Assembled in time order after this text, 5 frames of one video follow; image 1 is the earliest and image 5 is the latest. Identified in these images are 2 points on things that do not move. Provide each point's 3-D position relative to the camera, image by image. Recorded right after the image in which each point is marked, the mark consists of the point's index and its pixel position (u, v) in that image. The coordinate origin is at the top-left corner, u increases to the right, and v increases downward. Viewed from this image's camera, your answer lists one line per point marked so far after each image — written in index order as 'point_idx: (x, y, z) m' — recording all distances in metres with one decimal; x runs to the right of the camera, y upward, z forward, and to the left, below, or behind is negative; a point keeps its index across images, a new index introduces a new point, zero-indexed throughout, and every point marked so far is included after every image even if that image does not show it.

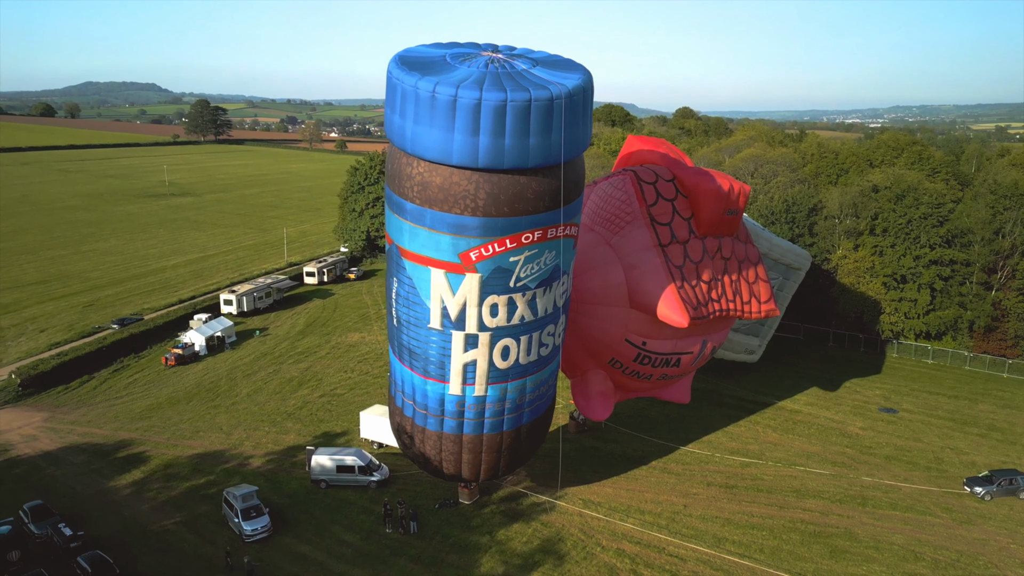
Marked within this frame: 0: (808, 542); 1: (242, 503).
0: (+8.3, -7.1, +17.5) m
1: (-7.4, -5.9, +17.3) m
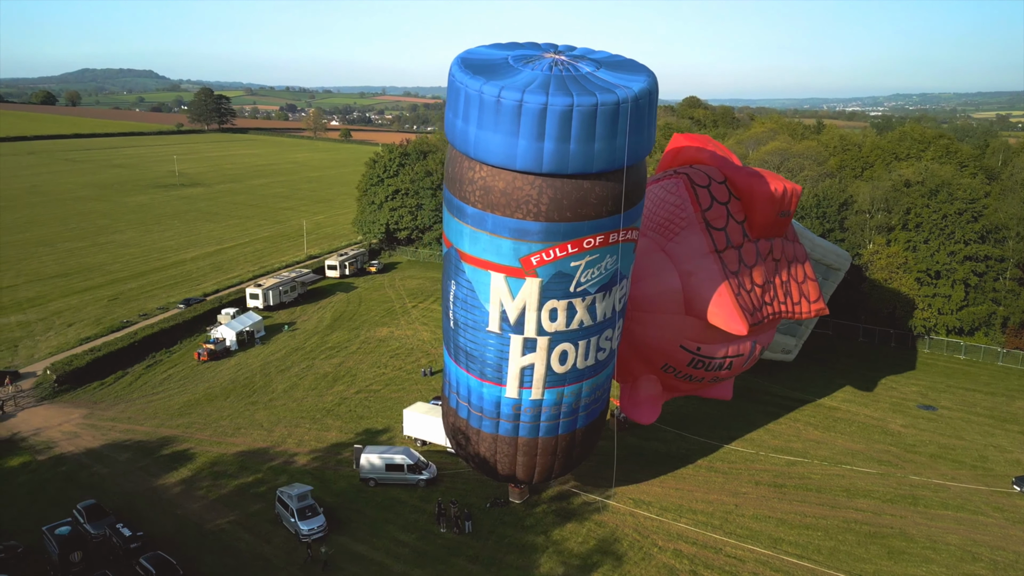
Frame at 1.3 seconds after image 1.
0: (+9.8, -7.1, +17.5) m
1: (-5.9, -5.9, +17.4) m
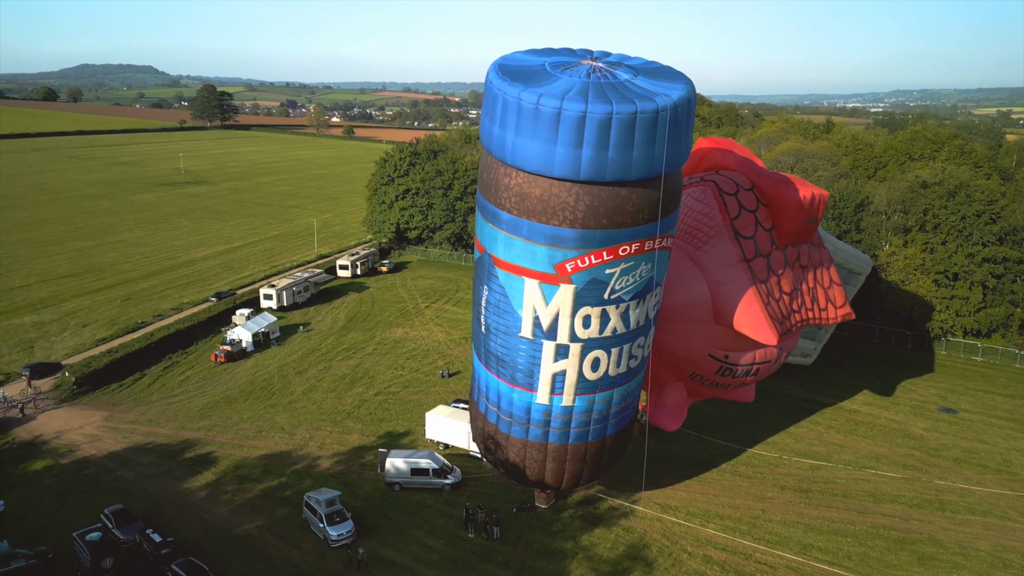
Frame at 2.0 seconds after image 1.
0: (+10.6, -7.2, +17.4) m
1: (-5.1, -6.1, +17.4) m
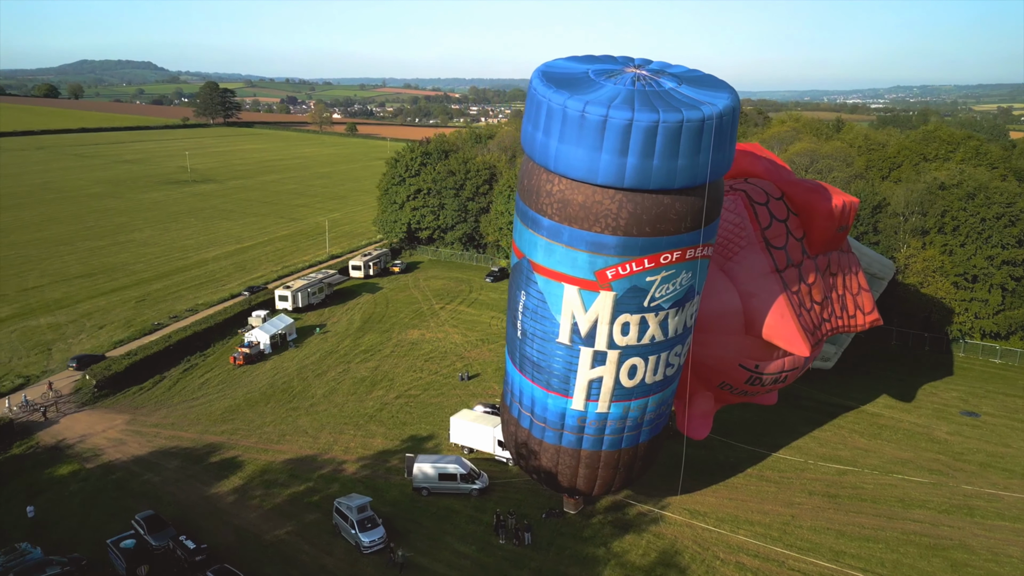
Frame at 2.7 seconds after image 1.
0: (+11.4, -7.4, +17.4) m
1: (-4.3, -6.2, +17.4) m
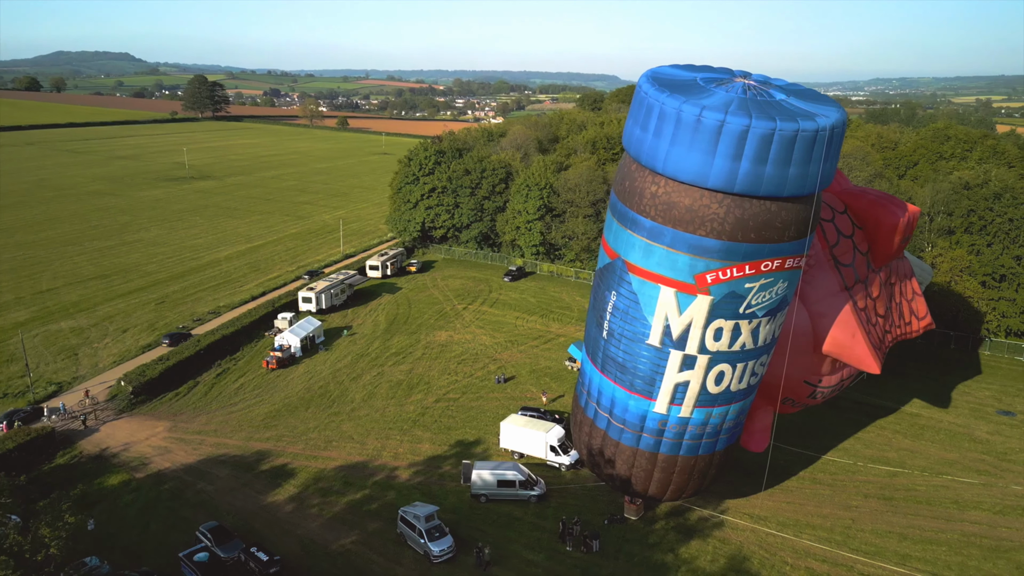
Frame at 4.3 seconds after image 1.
0: (+13.3, -7.5, +17.5) m
1: (-2.4, -6.5, +17.3) m
